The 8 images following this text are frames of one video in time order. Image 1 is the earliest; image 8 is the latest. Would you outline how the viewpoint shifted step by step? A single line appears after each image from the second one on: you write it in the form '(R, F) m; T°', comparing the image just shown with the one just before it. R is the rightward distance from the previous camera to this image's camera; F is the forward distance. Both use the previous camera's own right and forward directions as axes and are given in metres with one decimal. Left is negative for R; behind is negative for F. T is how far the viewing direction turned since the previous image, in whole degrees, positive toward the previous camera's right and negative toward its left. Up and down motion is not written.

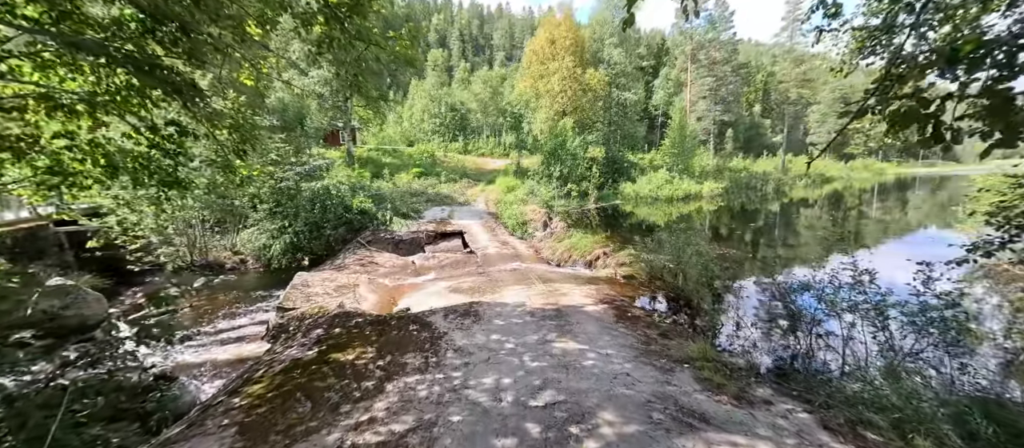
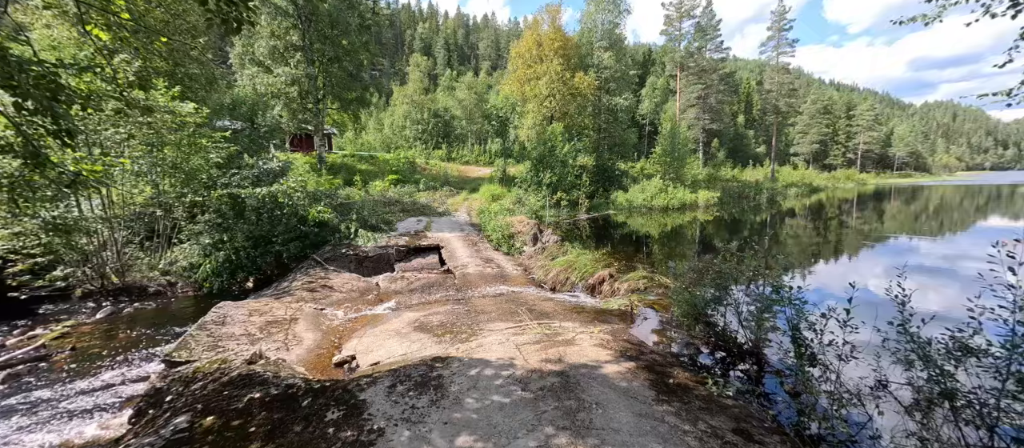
(+0.1, +2.0) m; +2°
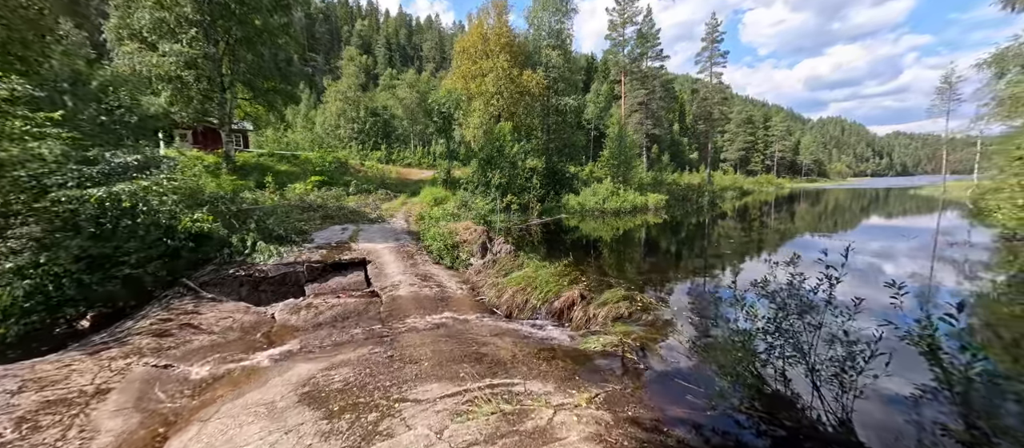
(+0.1, +2.1) m; +8°
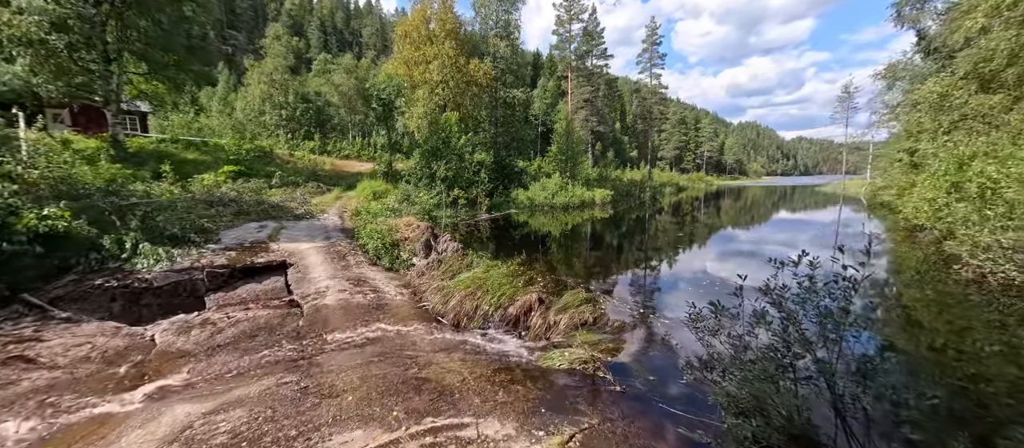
(0.0, +1.0) m; +8°
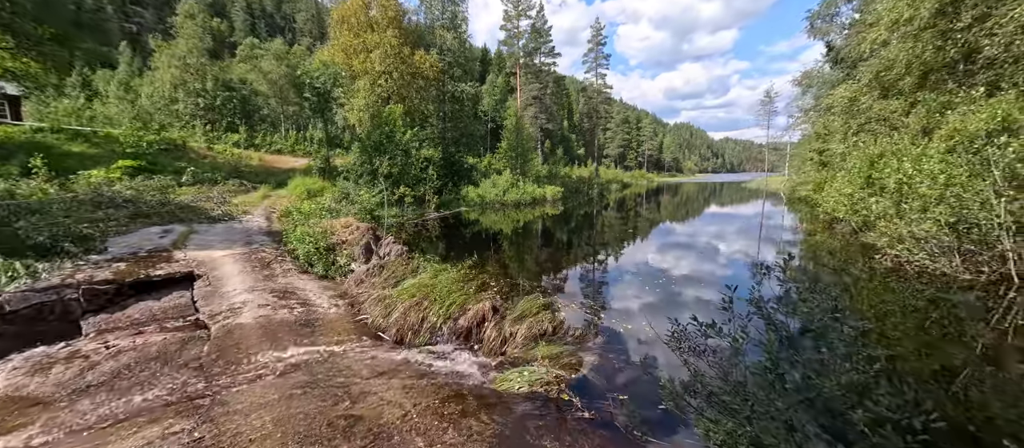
(0.0, +0.6) m; +7°
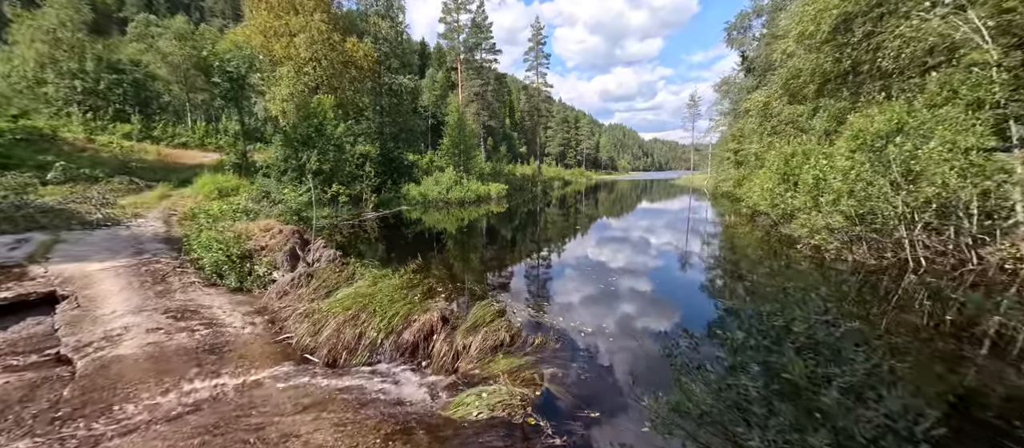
(-0.1, +0.6) m; +8°
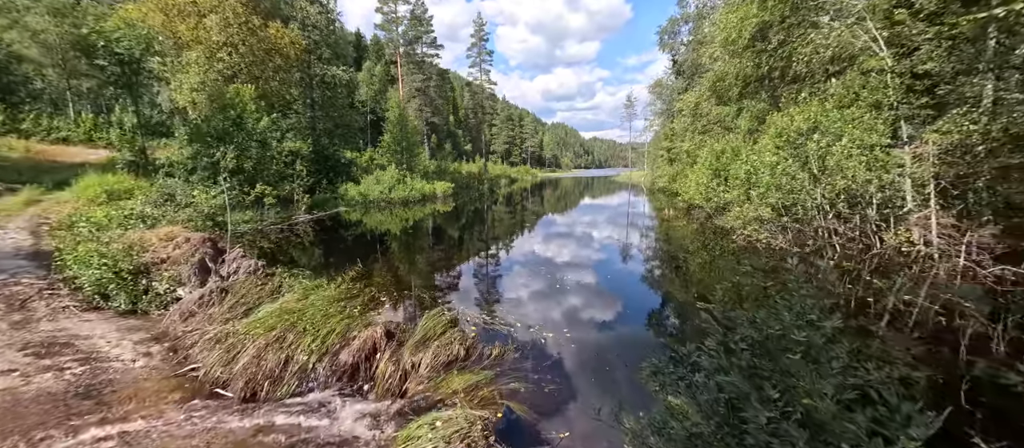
(-0.1, +0.5) m; +8°
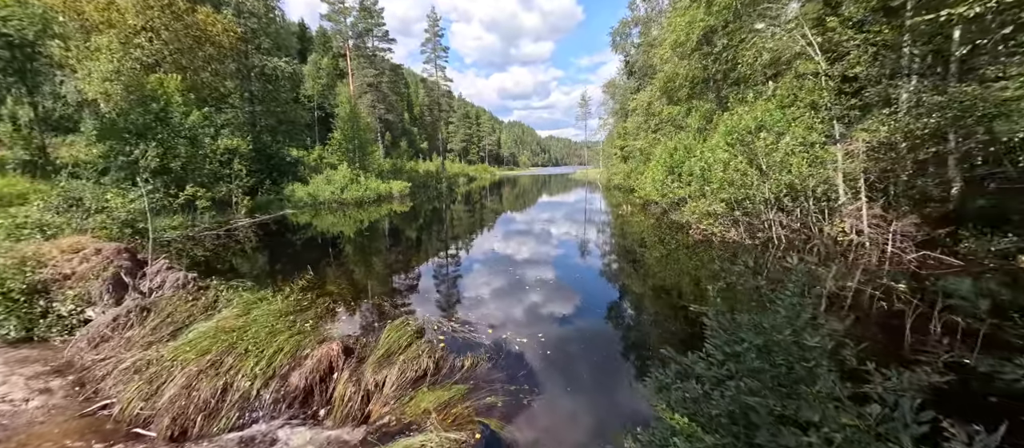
(-0.1, +0.3) m; +6°
